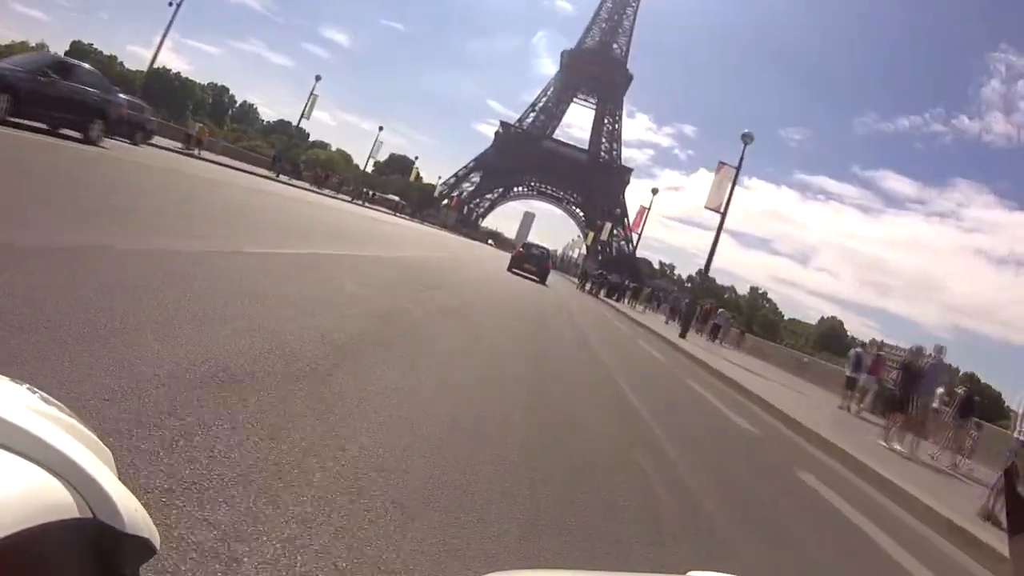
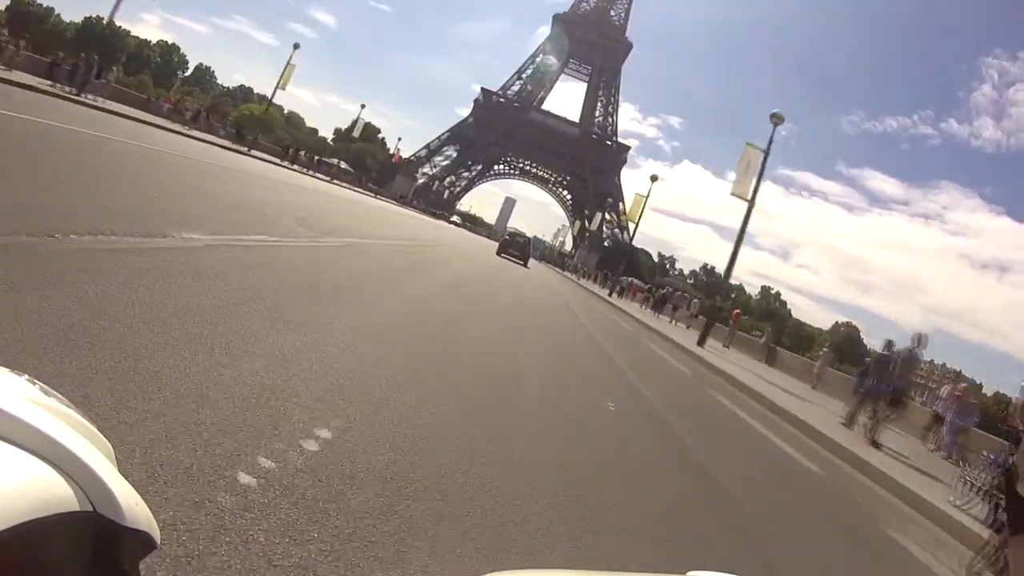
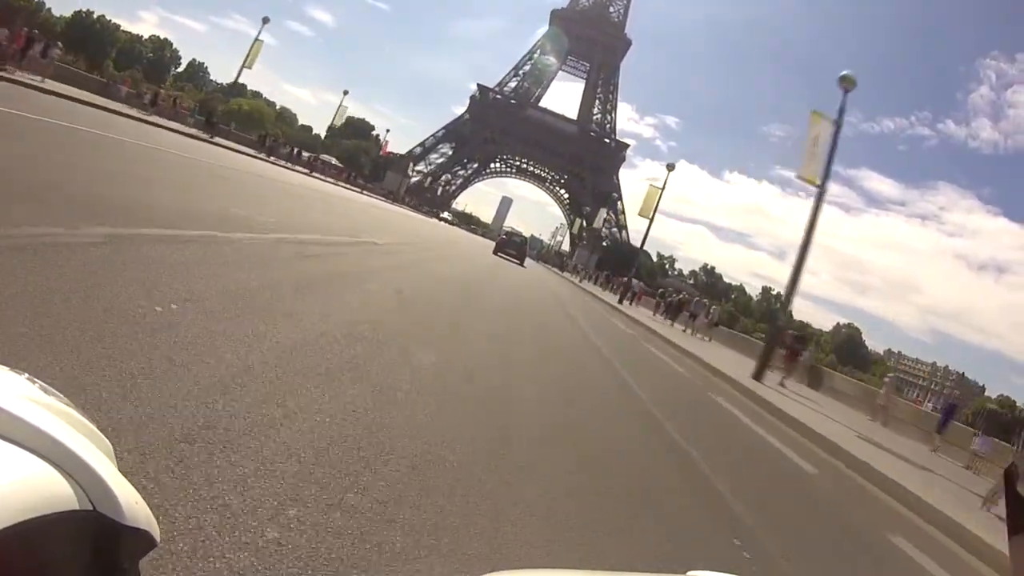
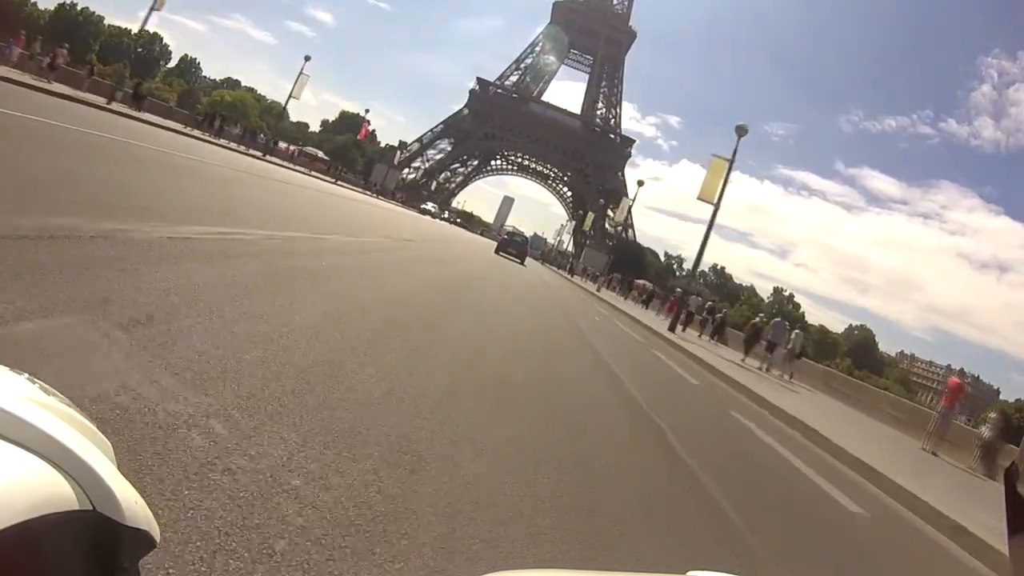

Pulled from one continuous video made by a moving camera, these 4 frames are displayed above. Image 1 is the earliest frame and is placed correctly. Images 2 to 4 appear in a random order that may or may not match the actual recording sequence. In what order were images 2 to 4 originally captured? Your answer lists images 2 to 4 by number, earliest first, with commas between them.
2, 3, 4
